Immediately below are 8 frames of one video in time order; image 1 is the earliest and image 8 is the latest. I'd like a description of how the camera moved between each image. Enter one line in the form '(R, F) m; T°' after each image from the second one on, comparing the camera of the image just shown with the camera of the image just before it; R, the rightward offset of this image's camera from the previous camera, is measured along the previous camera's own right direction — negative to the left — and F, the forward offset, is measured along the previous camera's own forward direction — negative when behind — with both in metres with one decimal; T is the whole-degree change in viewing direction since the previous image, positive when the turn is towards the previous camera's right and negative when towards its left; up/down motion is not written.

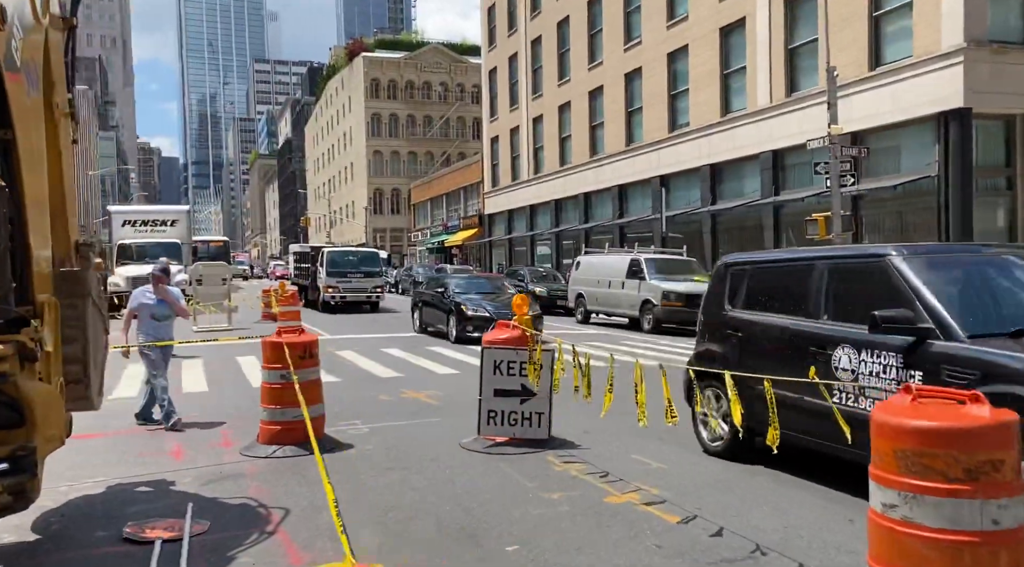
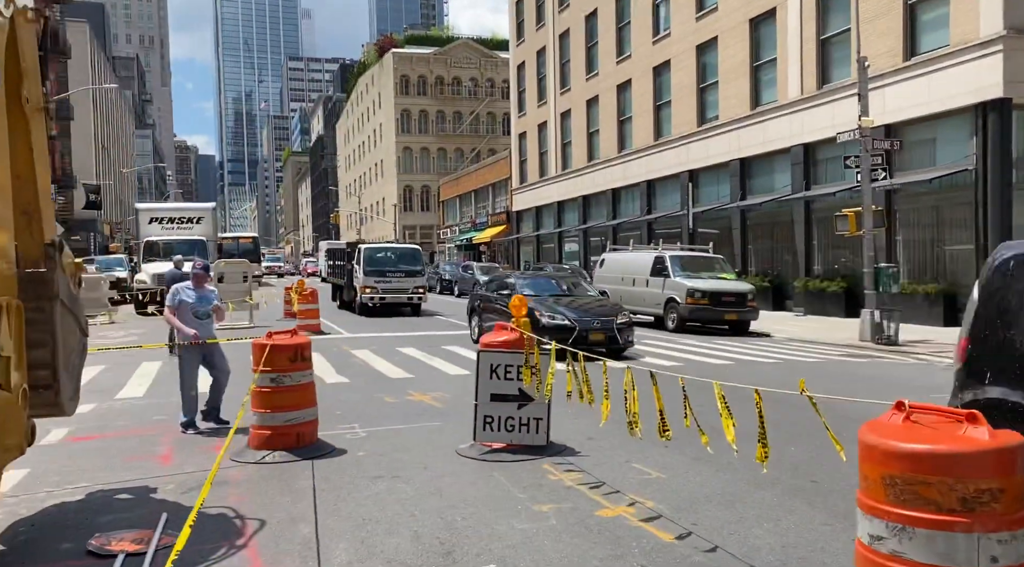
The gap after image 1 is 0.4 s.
(+0.2, +0.3) m; -2°
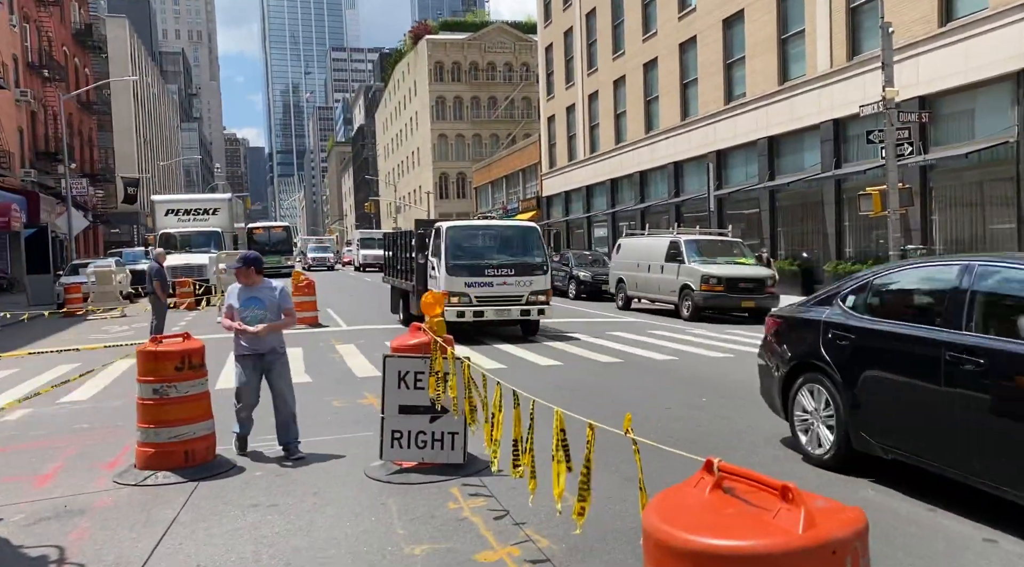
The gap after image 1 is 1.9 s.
(+0.9, +0.8) m; -3°
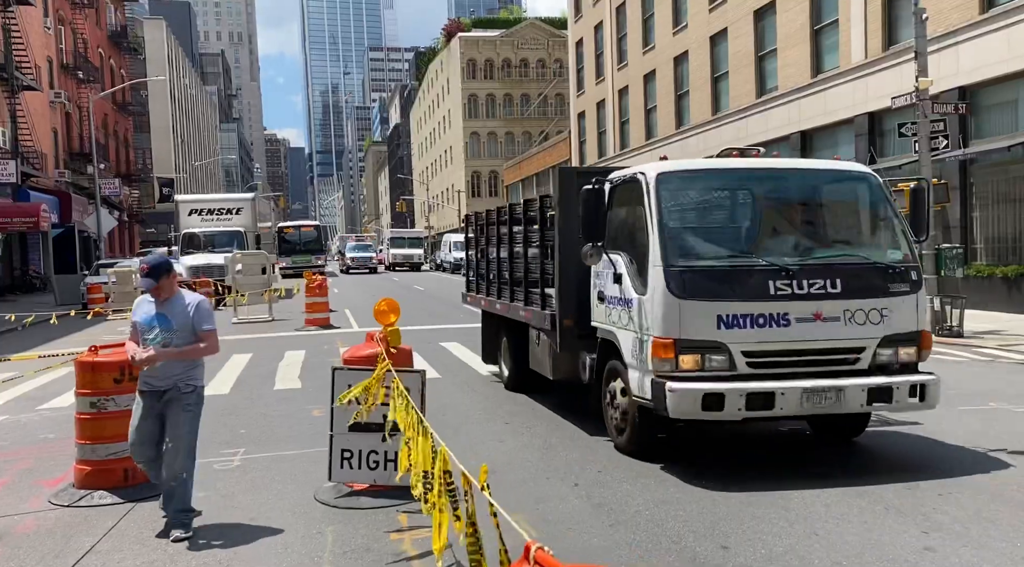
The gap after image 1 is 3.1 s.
(+0.4, +0.5) m; -2°
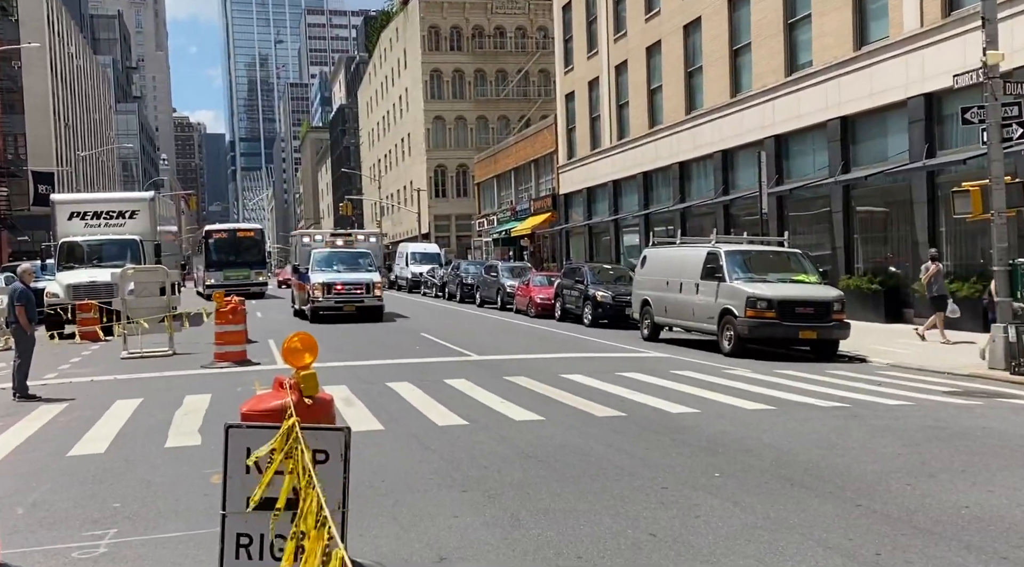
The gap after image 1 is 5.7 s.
(-0.4, +4.4) m; +3°
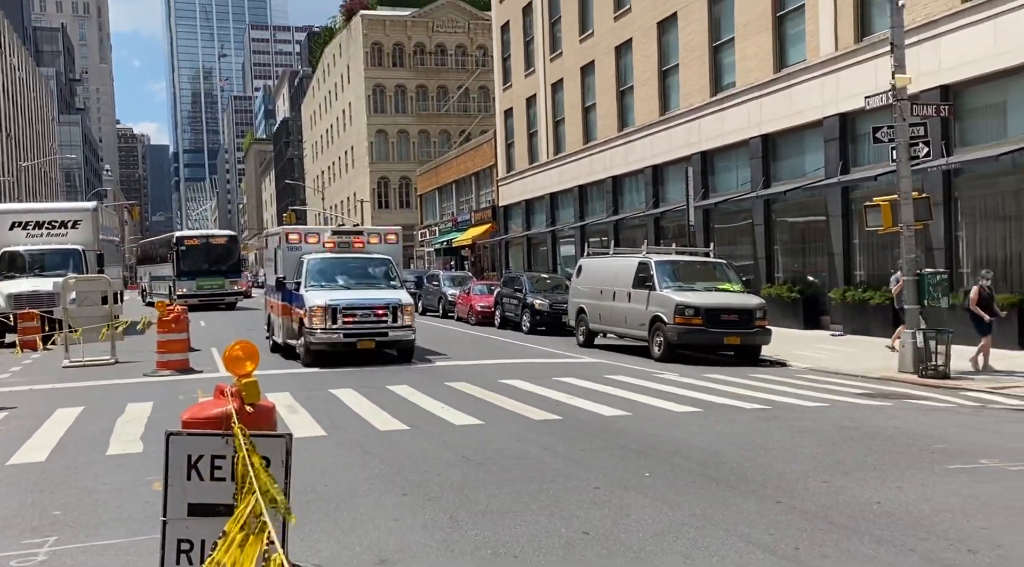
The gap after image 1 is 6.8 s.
(+0.1, -0.7) m; +3°
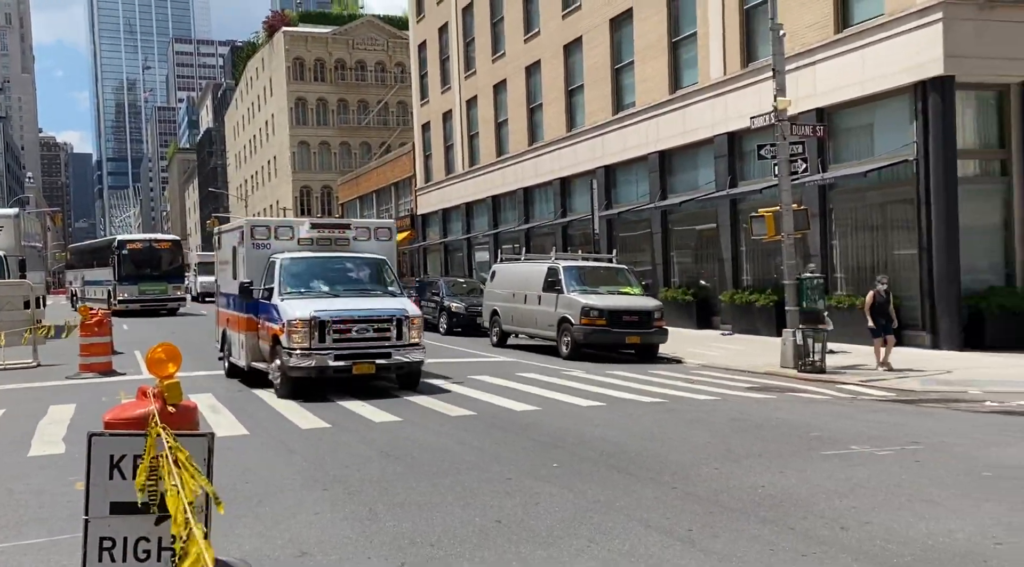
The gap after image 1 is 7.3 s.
(+0.2, -1.2) m; +5°
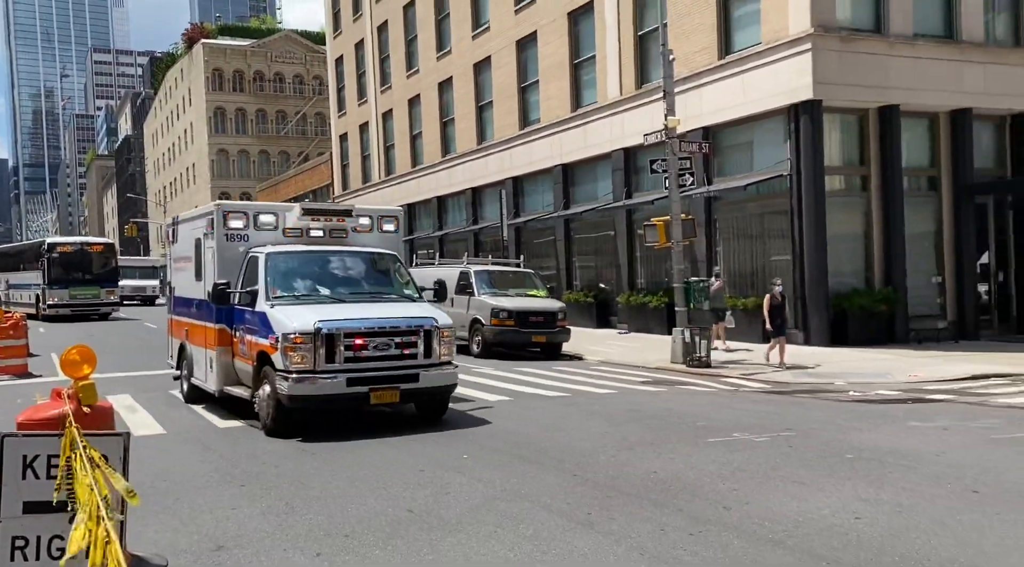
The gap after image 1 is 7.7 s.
(+0.2, -1.4) m; +5°
